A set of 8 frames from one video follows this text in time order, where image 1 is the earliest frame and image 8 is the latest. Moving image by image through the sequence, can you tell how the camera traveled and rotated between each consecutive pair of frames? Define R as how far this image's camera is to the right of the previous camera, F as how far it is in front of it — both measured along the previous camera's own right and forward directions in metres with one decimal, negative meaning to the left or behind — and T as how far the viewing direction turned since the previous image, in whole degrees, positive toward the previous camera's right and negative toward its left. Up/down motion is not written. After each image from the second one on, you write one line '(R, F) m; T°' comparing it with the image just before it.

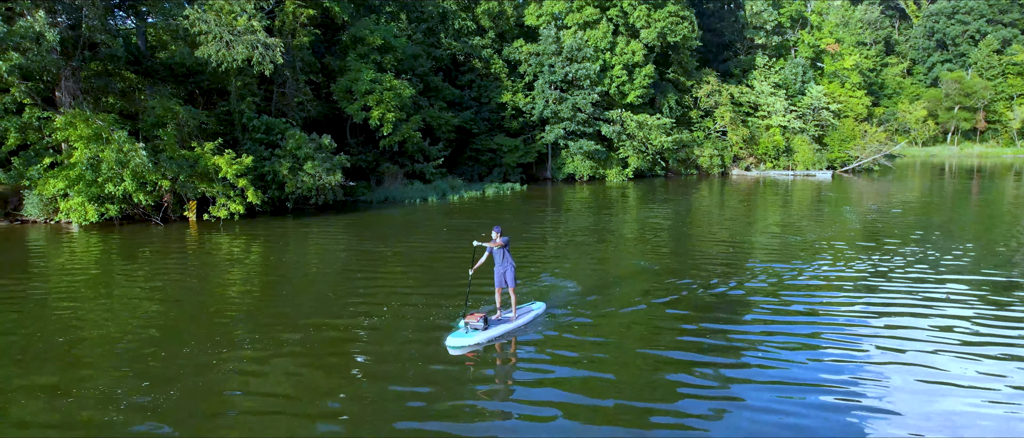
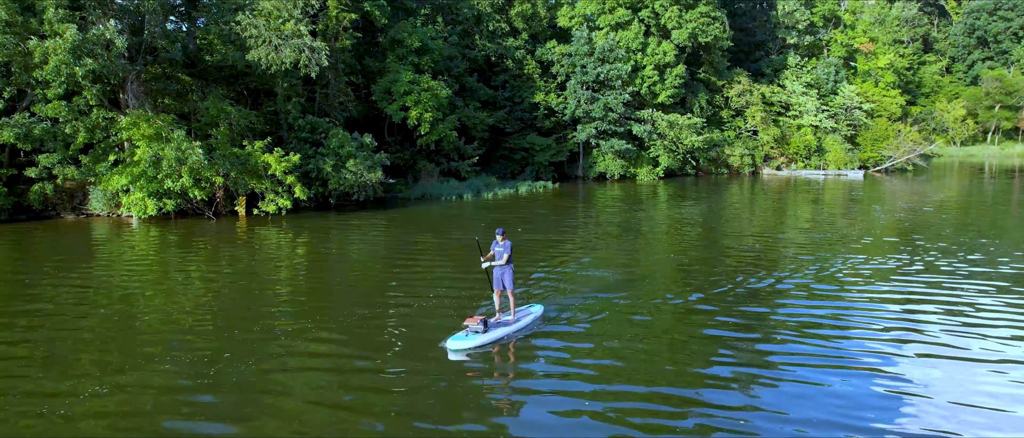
(-0.1, -0.7) m; -2°
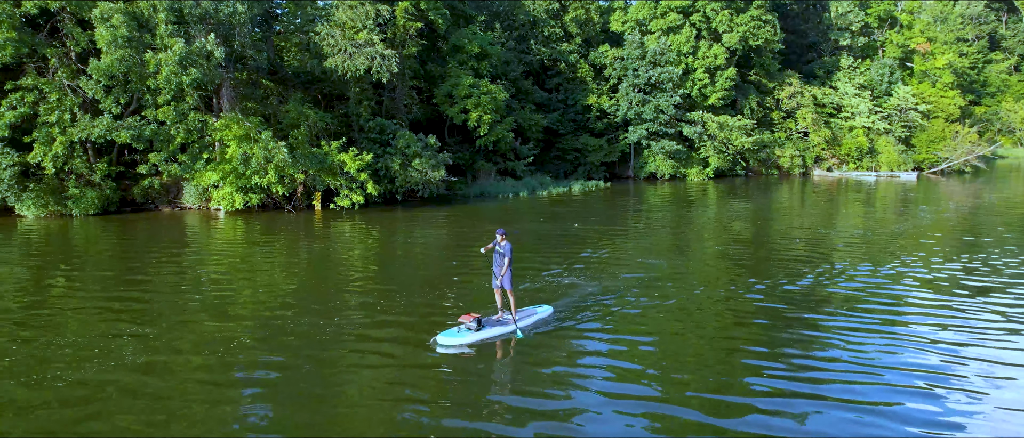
(-0.2, -1.3) m; -4°
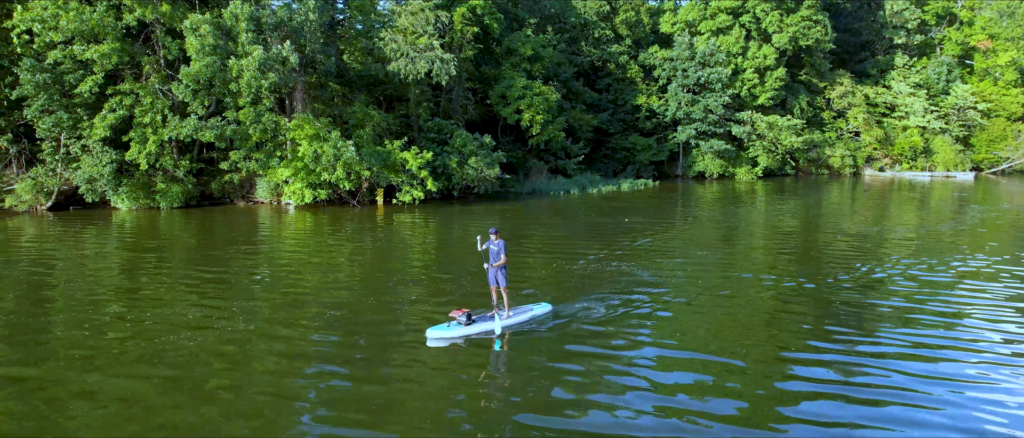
(-0.1, -1.0) m; -4°
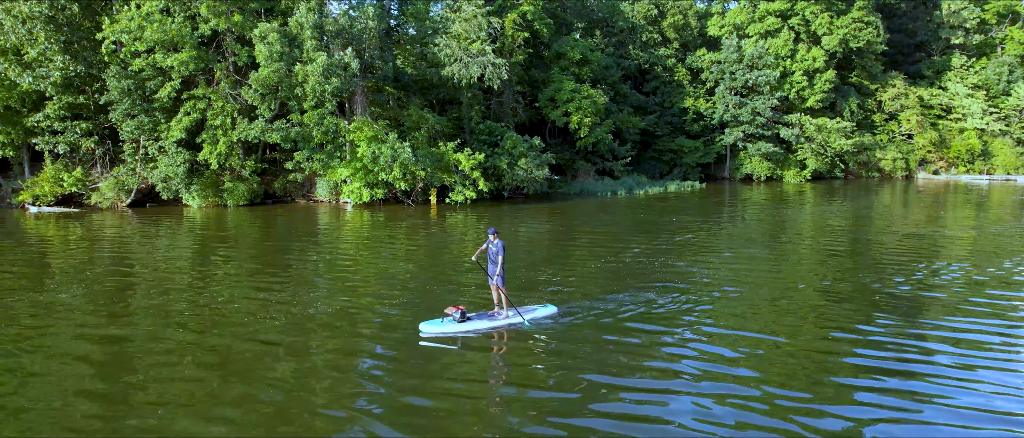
(-0.1, -0.7) m; -3°
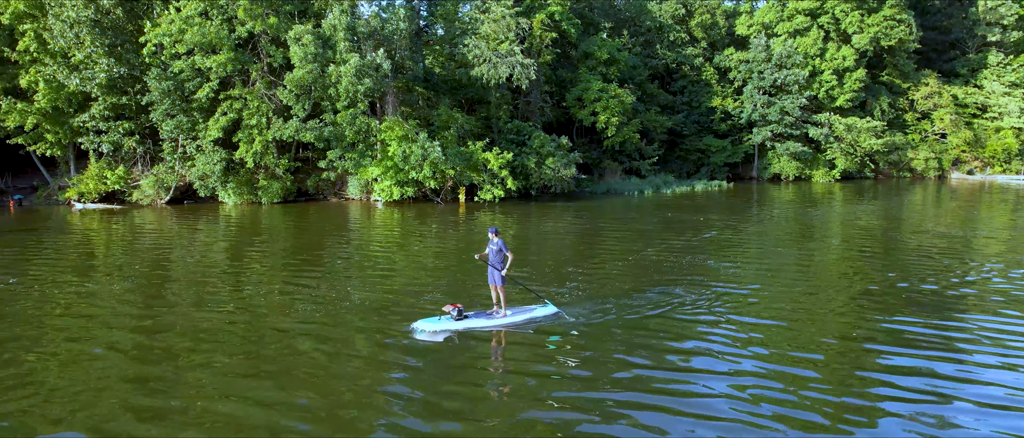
(-0.1, -0.3) m; -2°
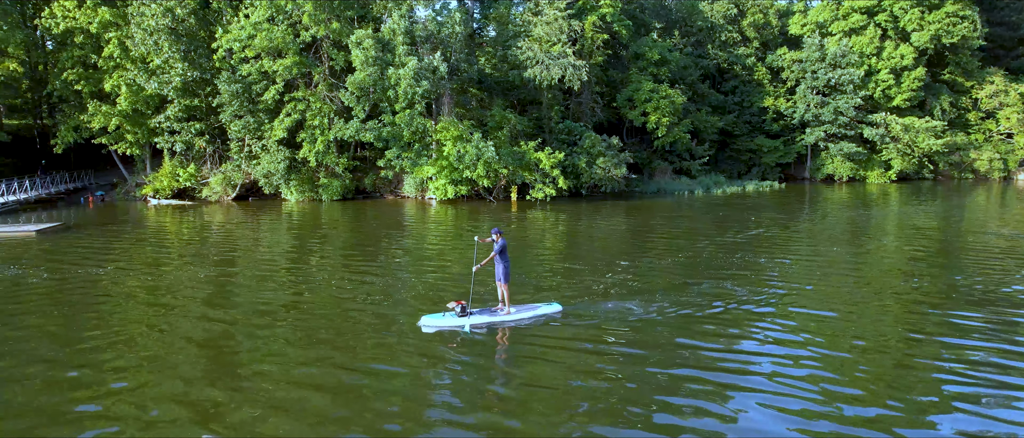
(-0.1, -0.5) m; -4°
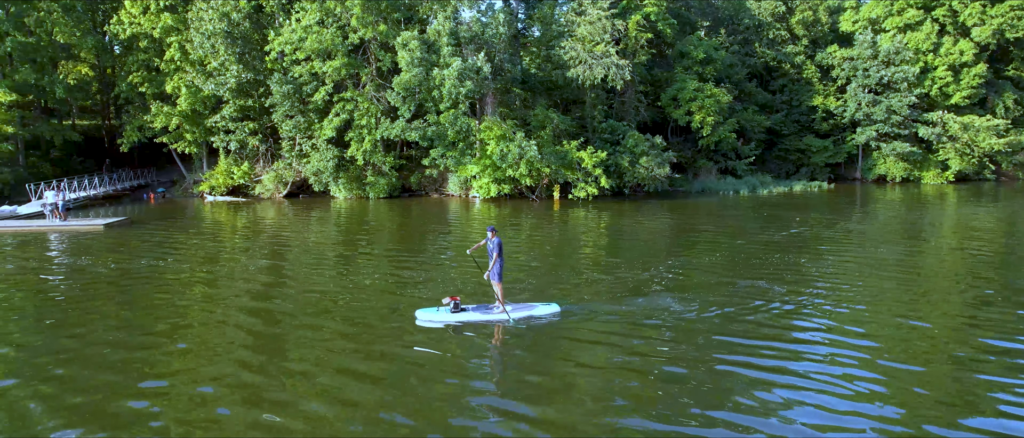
(+0.2, -0.2) m; -4°
